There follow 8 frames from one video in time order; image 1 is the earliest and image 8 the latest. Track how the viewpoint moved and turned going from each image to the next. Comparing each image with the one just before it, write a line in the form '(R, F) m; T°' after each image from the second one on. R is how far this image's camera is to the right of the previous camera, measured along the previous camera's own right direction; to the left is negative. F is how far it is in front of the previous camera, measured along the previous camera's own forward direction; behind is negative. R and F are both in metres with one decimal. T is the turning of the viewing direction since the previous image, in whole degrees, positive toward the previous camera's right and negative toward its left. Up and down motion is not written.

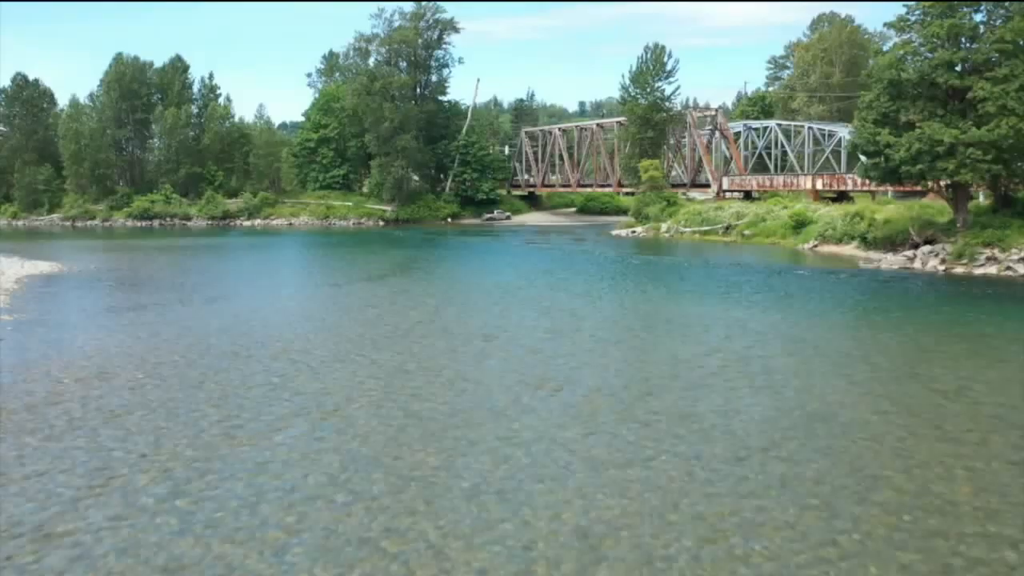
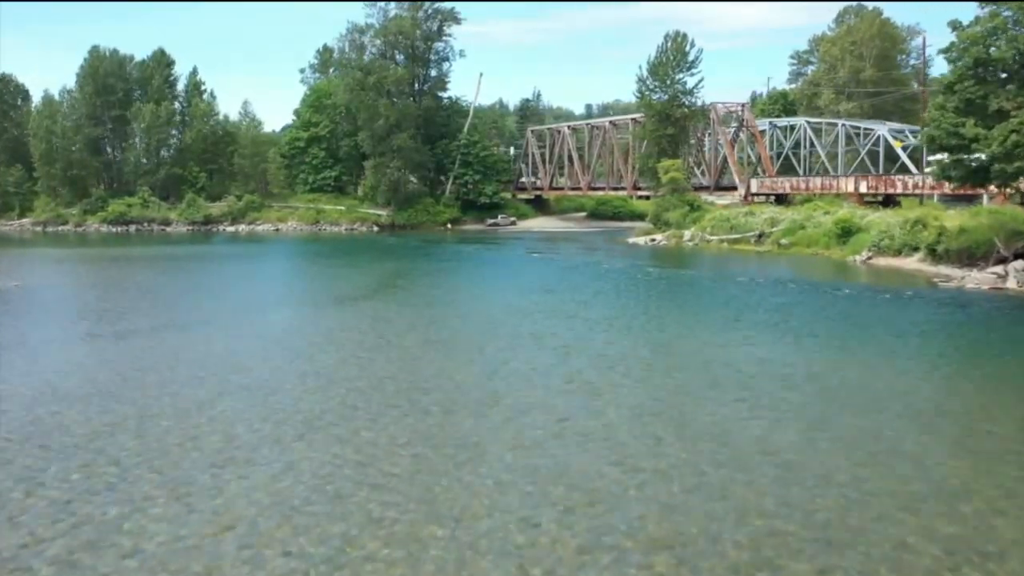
(0.0, +6.2) m; 0°
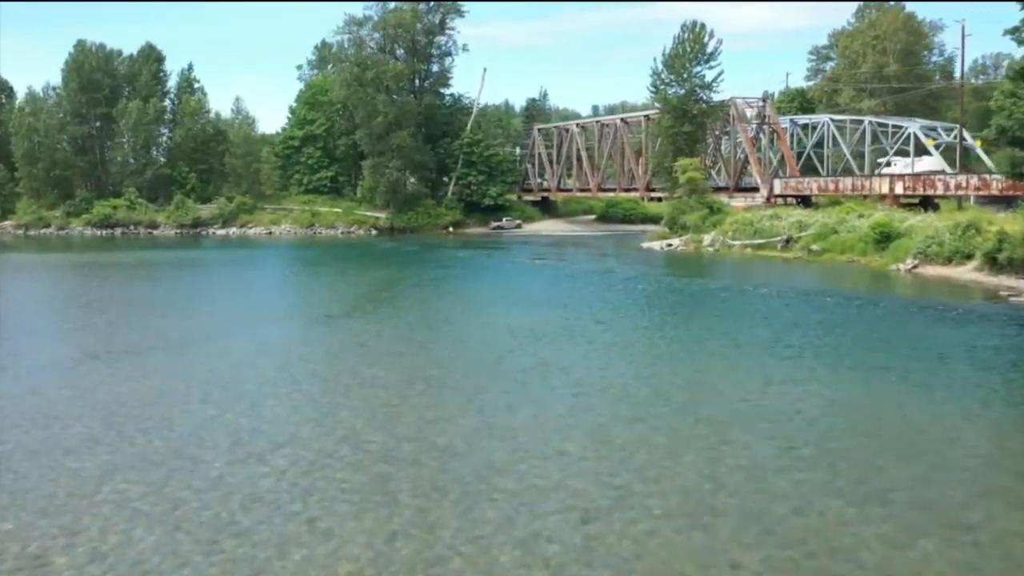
(0.0, +3.9) m; 0°
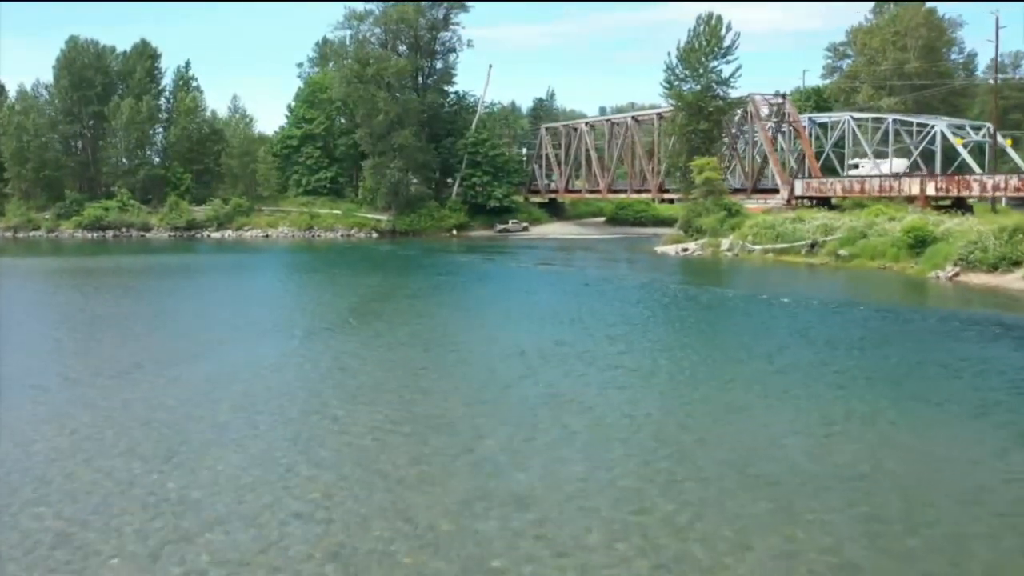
(0.0, +2.8) m; 0°
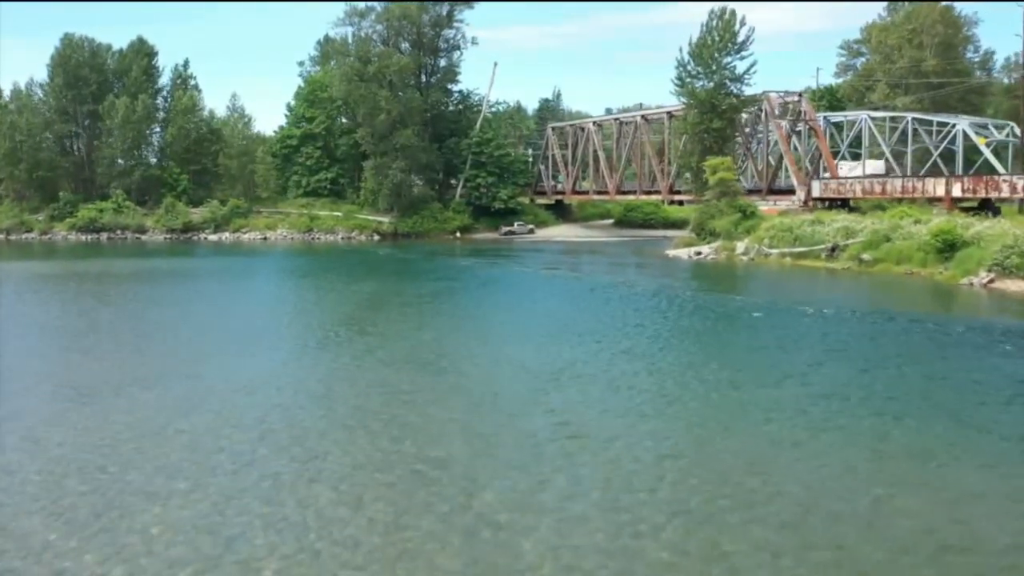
(0.0, +2.0) m; 0°
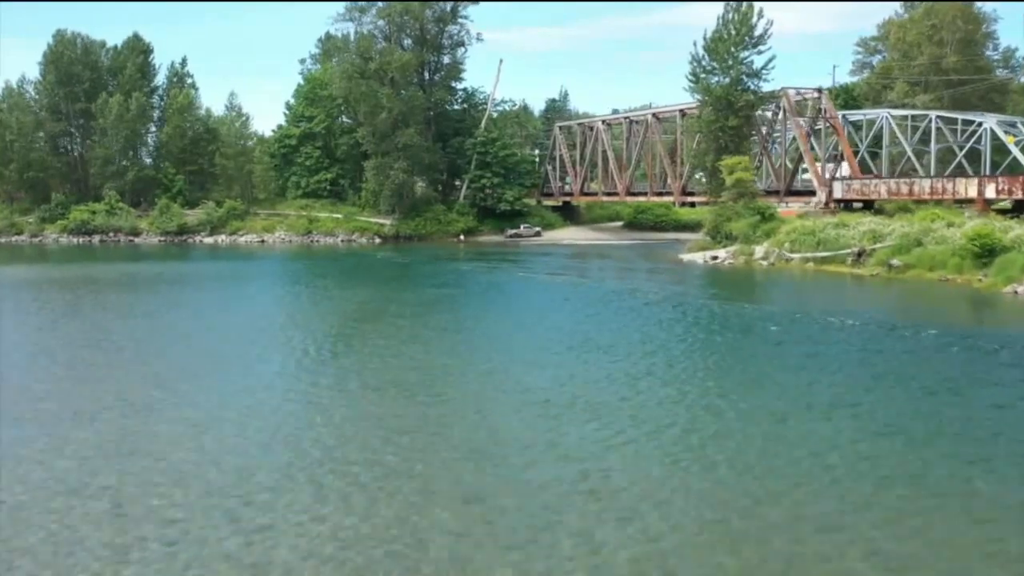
(0.0, +2.3) m; 0°
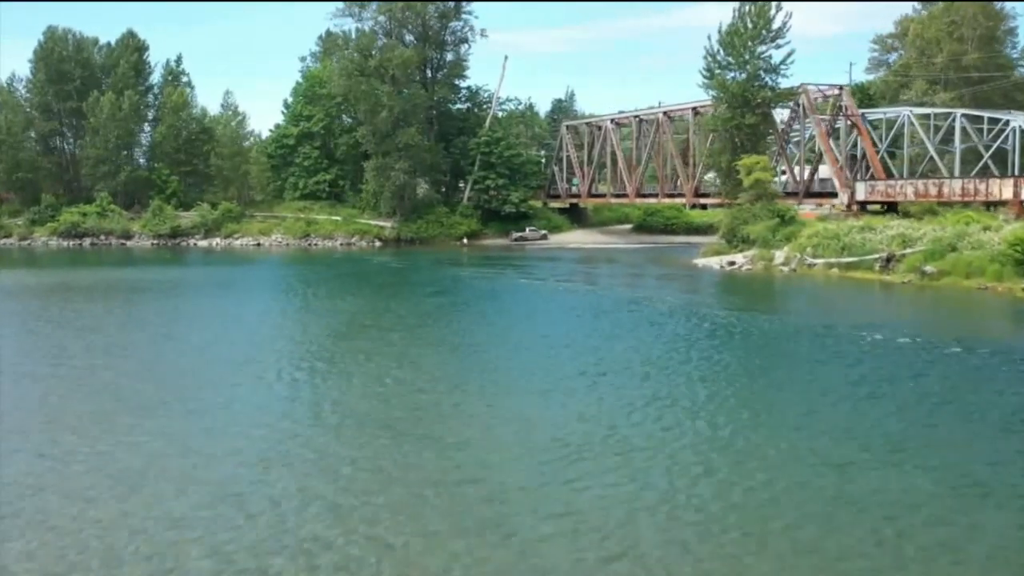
(0.0, +2.3) m; 0°
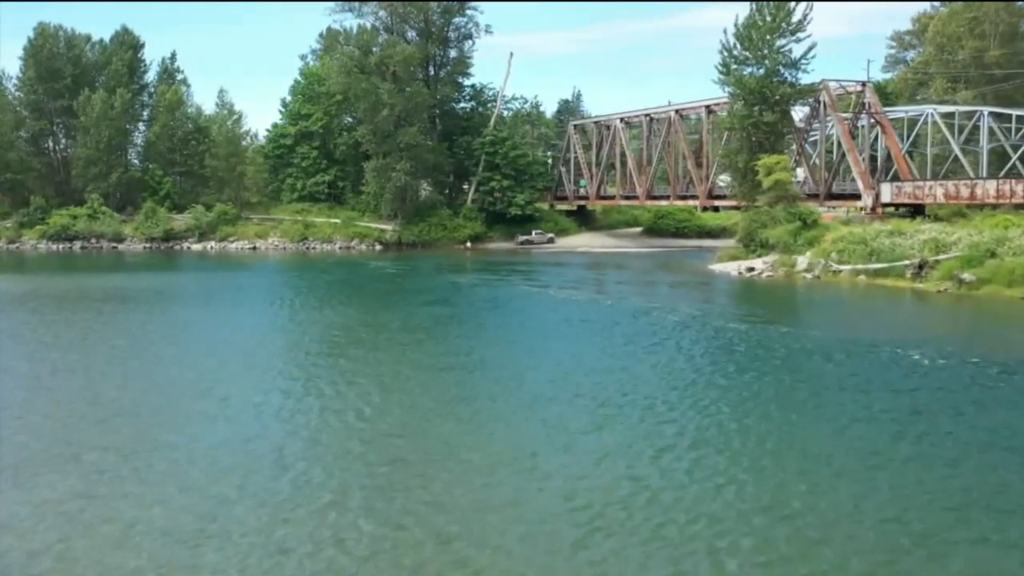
(0.0, +2.3) m; 0°
